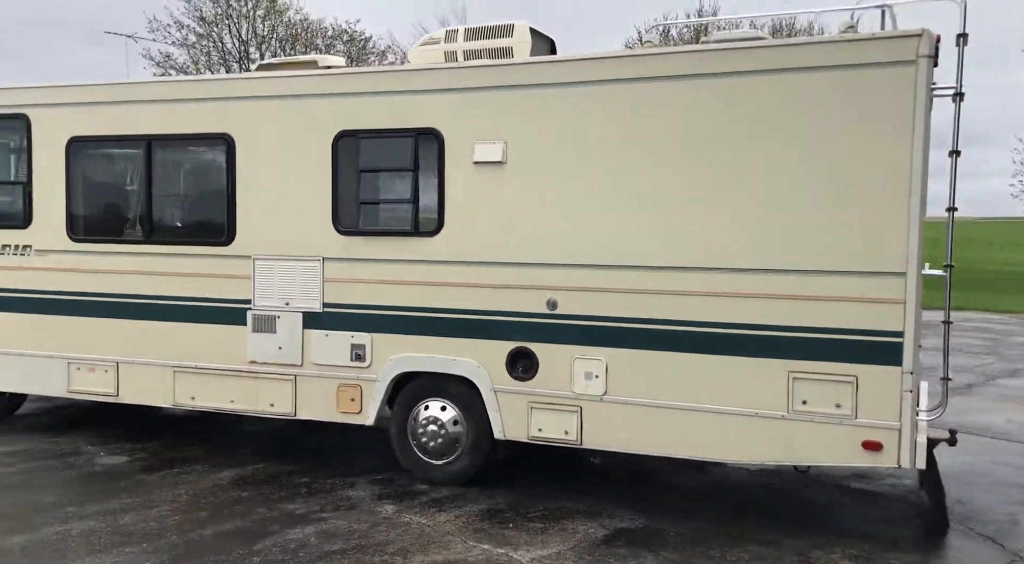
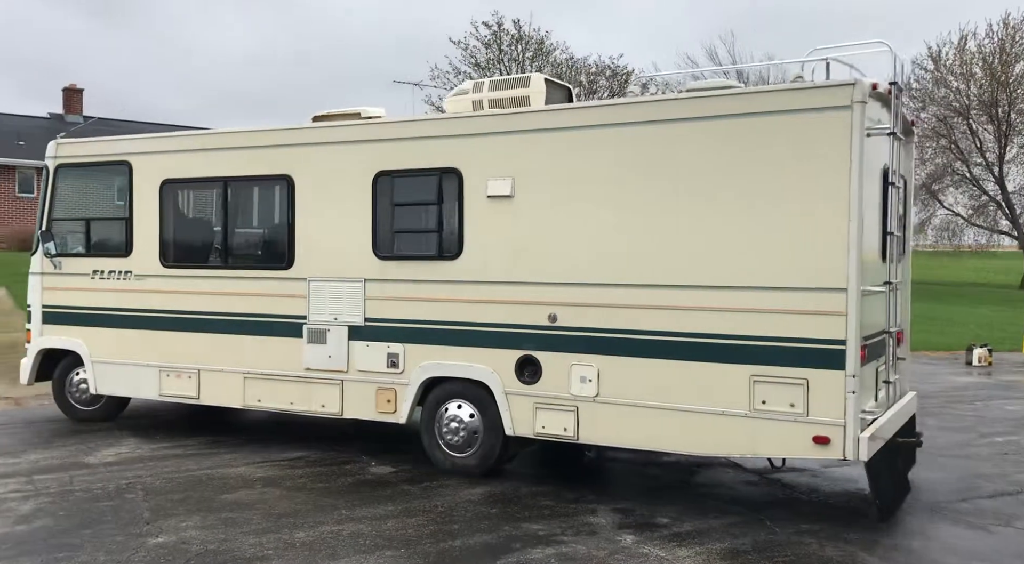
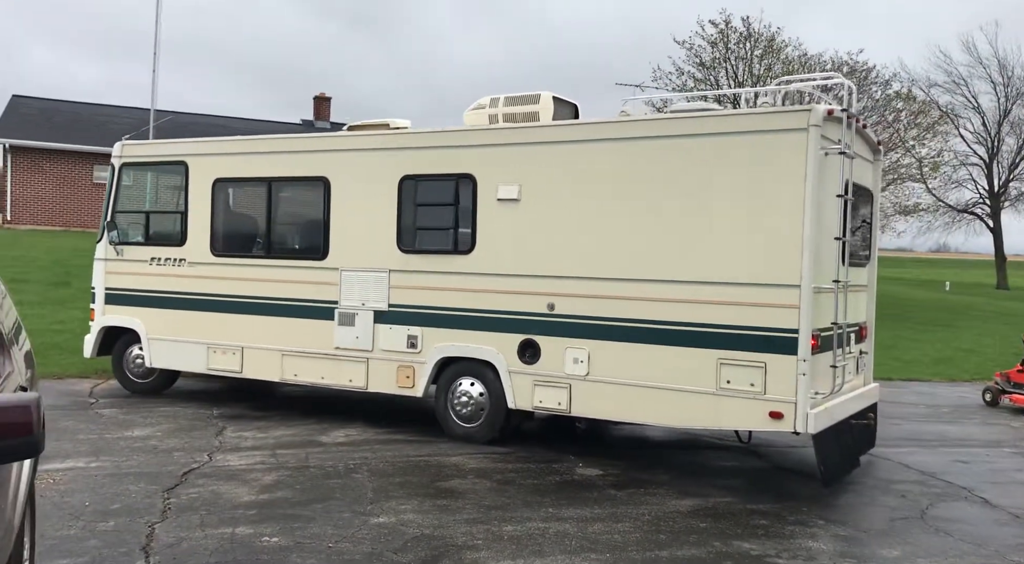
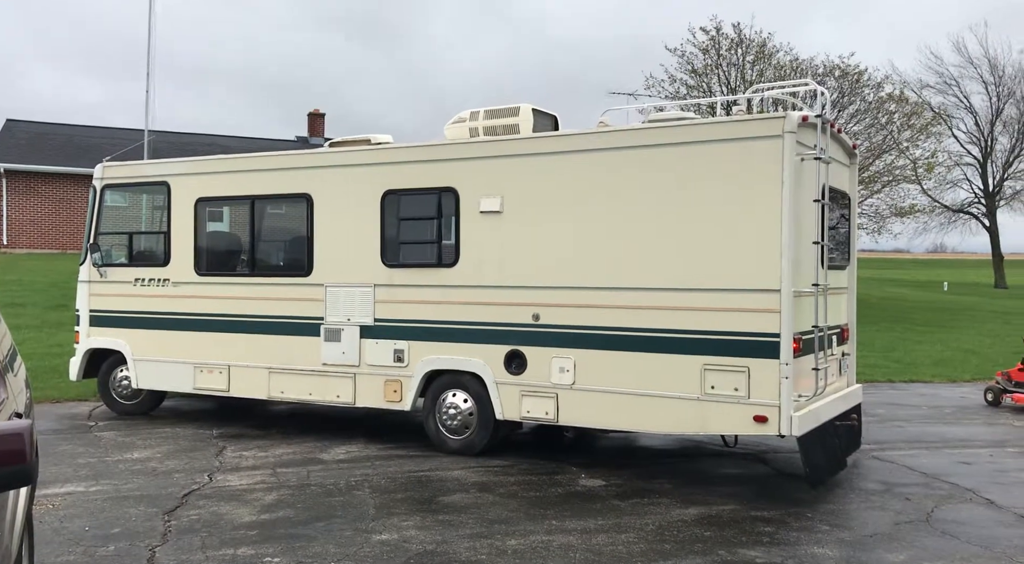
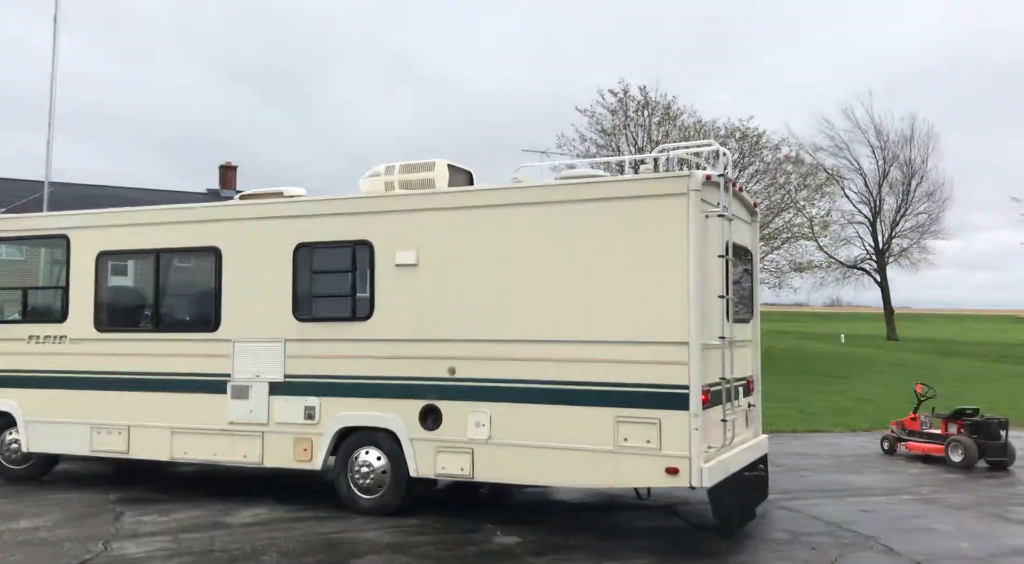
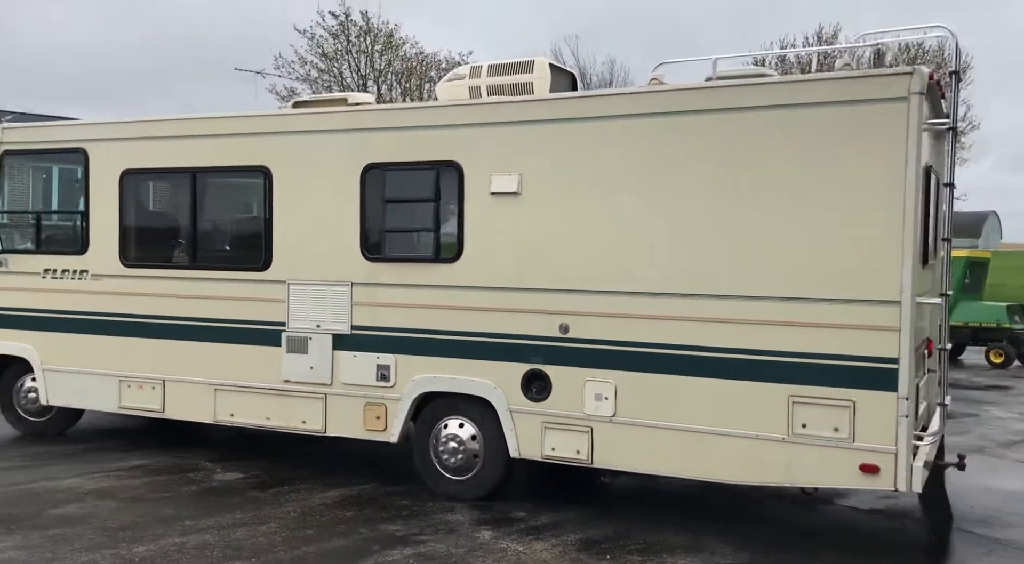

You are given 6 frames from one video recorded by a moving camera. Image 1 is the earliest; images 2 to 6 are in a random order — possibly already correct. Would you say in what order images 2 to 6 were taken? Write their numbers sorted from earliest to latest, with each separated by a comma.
6, 2, 3, 4, 5
